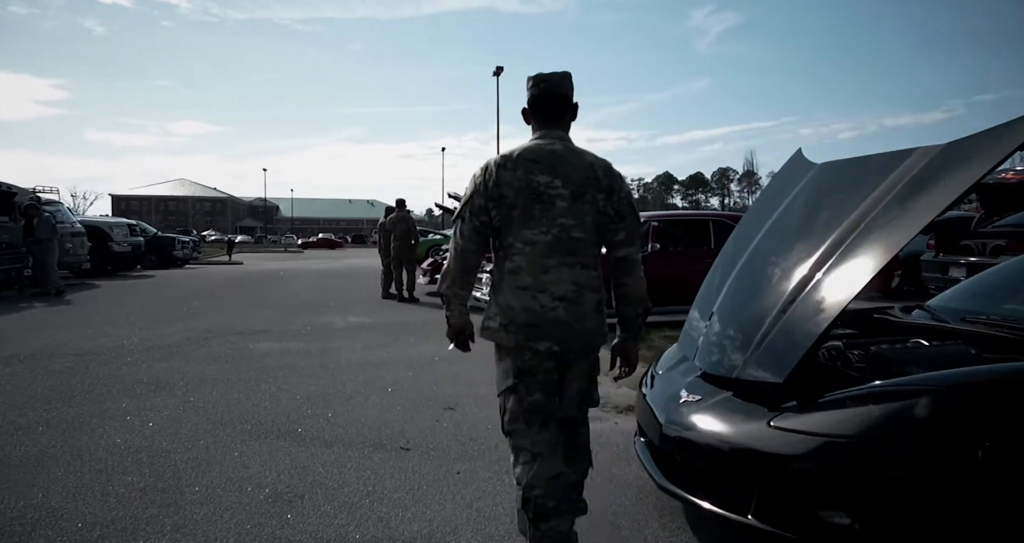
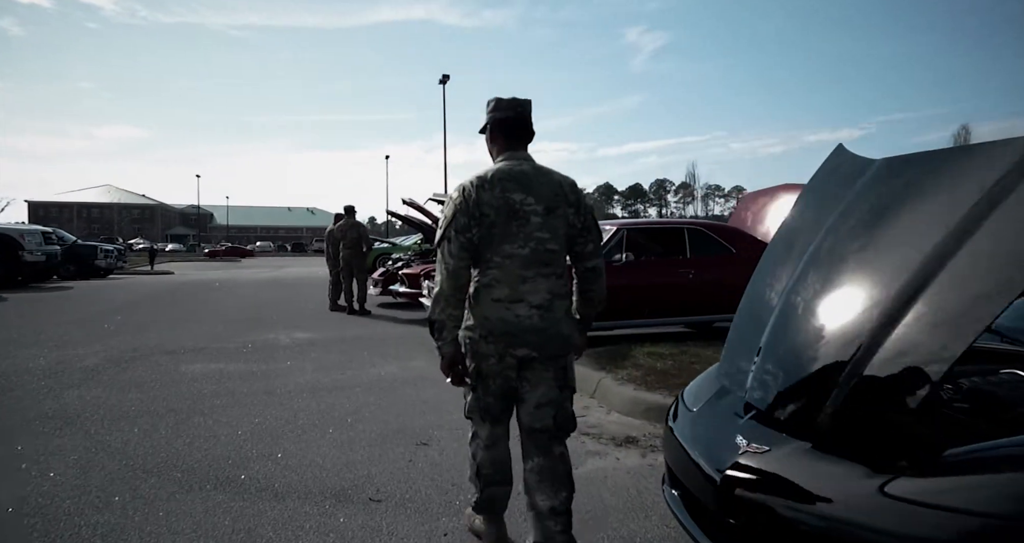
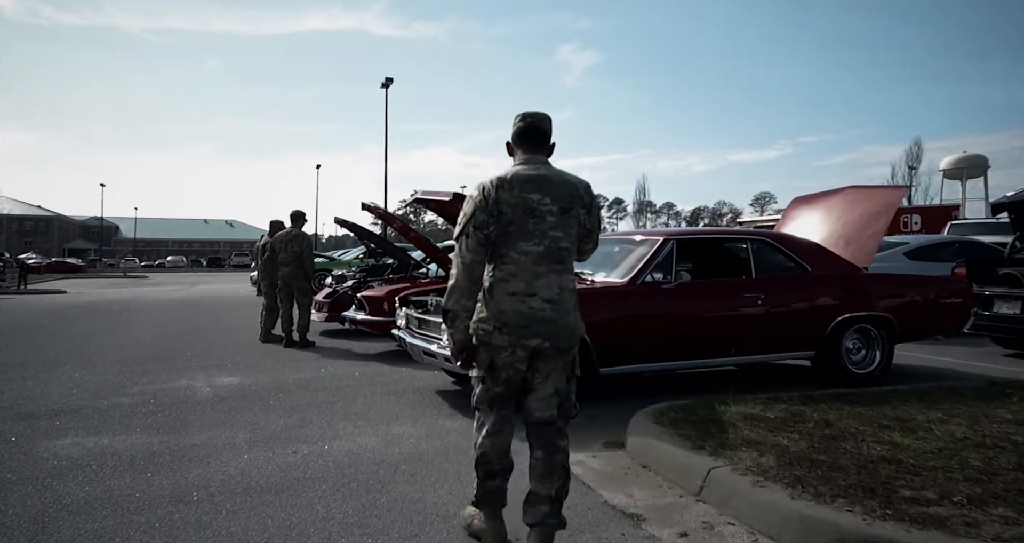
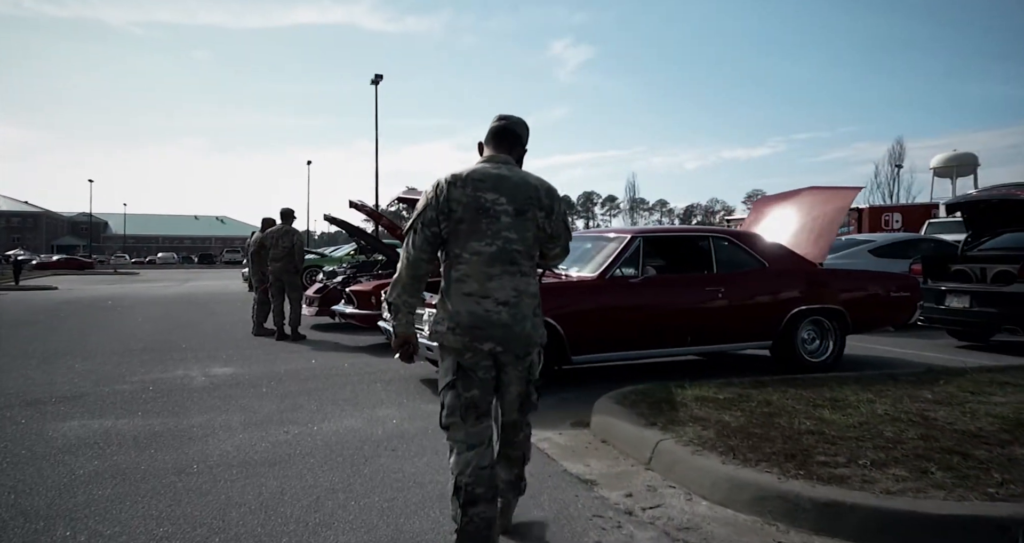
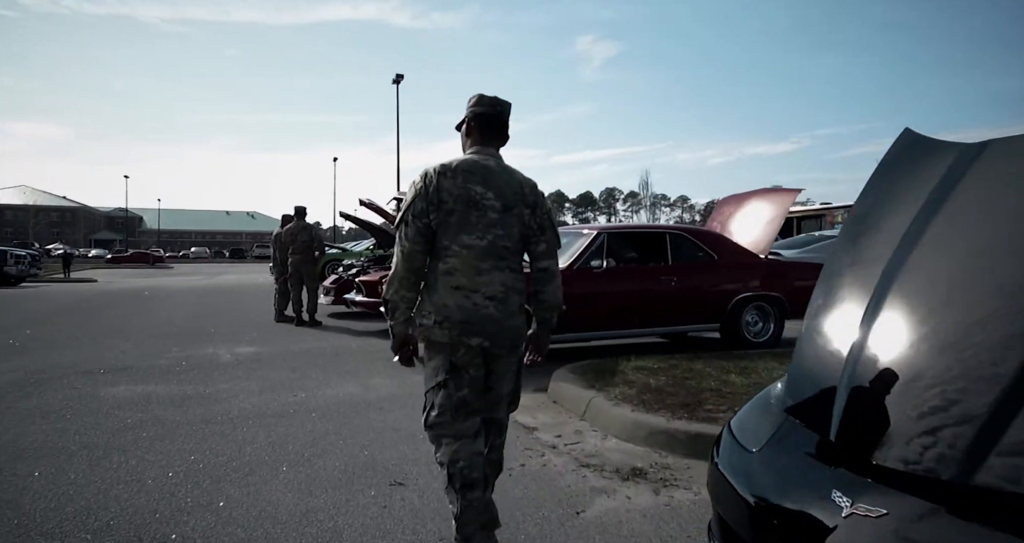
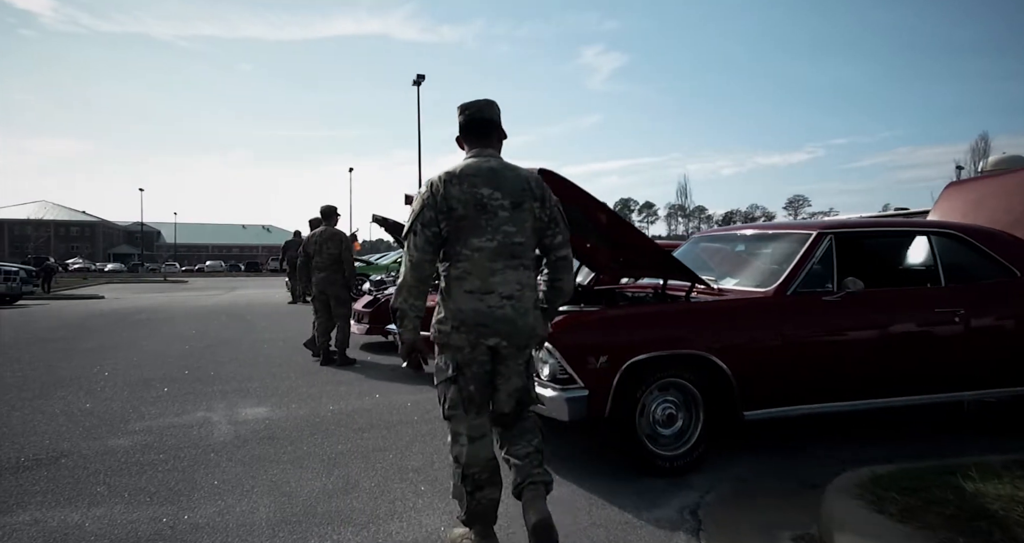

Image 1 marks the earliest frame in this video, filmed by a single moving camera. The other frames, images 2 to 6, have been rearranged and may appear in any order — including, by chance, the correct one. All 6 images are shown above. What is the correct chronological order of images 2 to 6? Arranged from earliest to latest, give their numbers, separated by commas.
2, 5, 4, 3, 6
